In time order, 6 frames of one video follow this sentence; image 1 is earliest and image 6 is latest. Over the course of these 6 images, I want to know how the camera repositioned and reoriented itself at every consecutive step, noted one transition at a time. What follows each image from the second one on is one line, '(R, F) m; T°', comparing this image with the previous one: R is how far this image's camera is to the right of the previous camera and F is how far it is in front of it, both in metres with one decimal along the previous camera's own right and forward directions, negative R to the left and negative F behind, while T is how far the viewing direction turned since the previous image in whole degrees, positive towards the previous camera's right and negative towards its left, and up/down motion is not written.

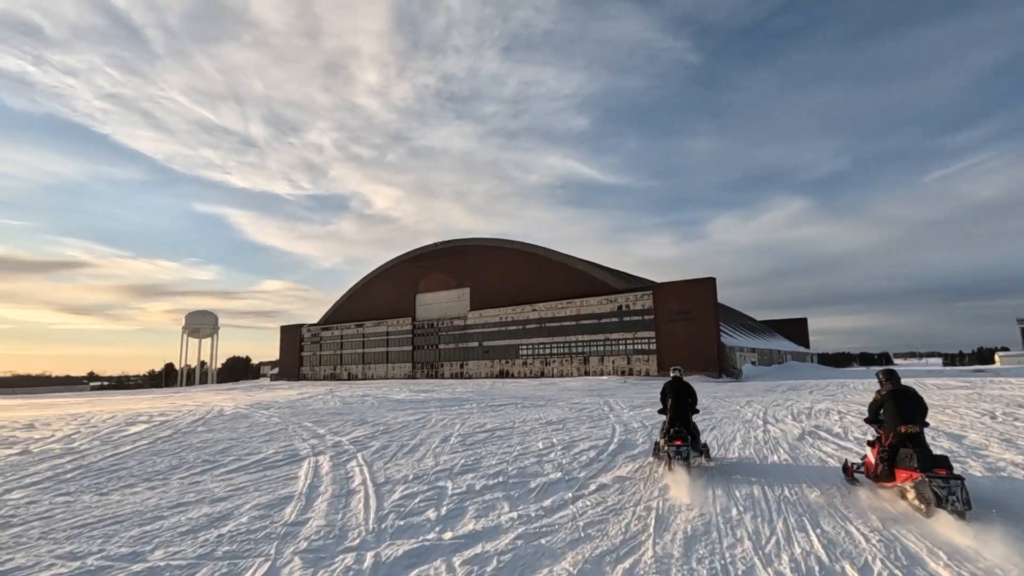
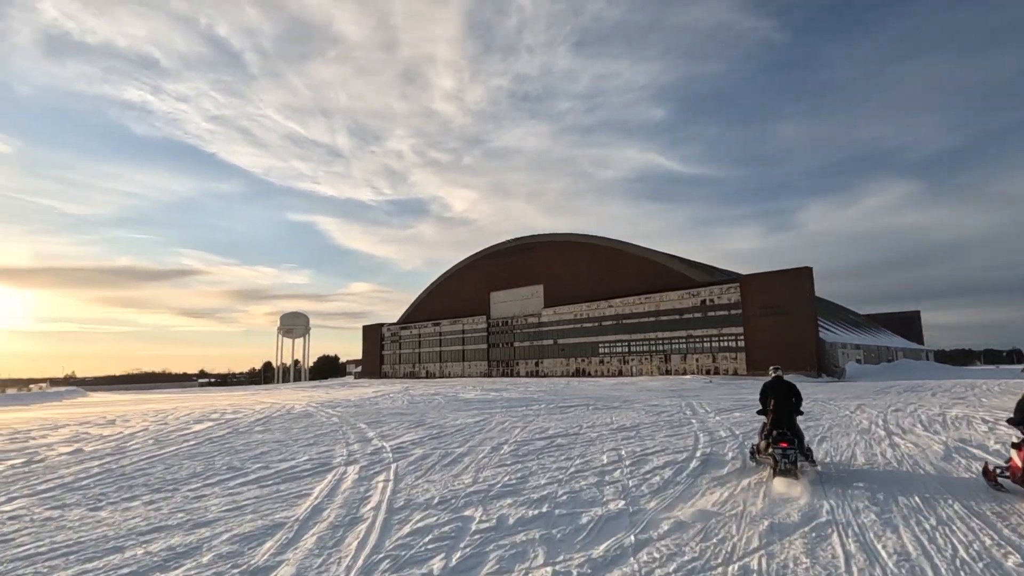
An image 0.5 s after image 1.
(+0.4, +1.6) m; -8°
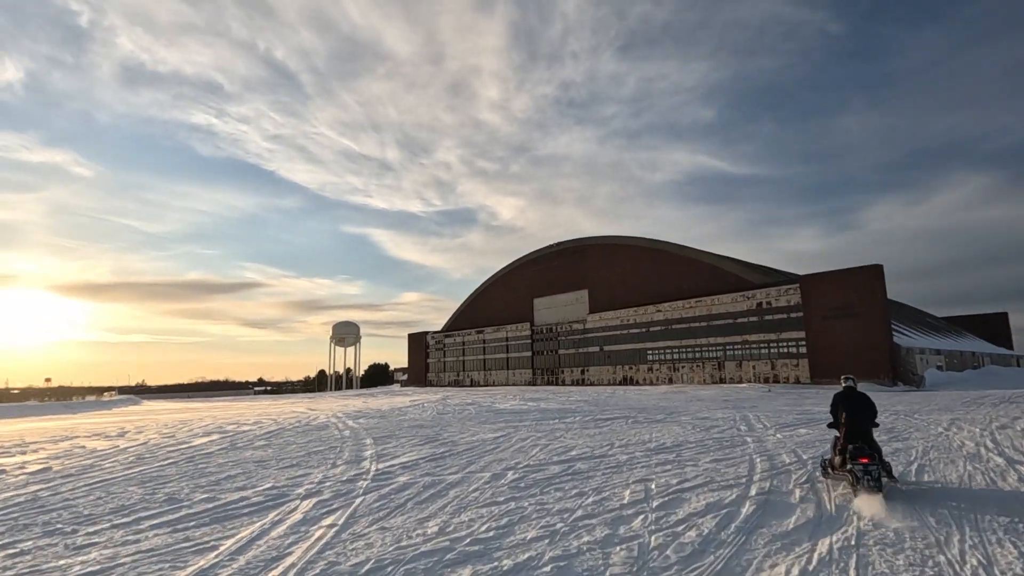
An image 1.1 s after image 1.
(+0.7, +1.9) m; -5°
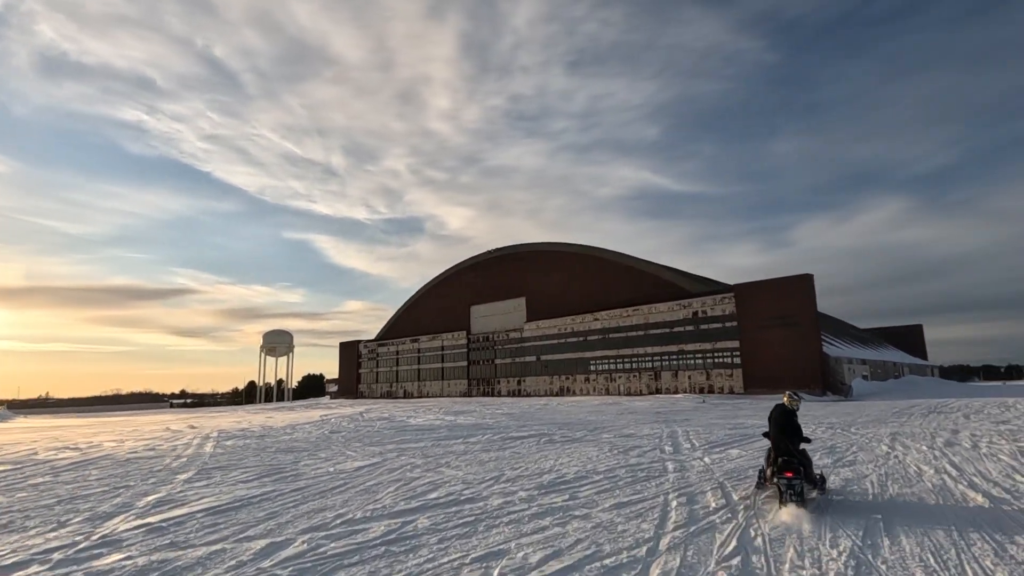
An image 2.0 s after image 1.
(+1.5, +2.7) m; +6°
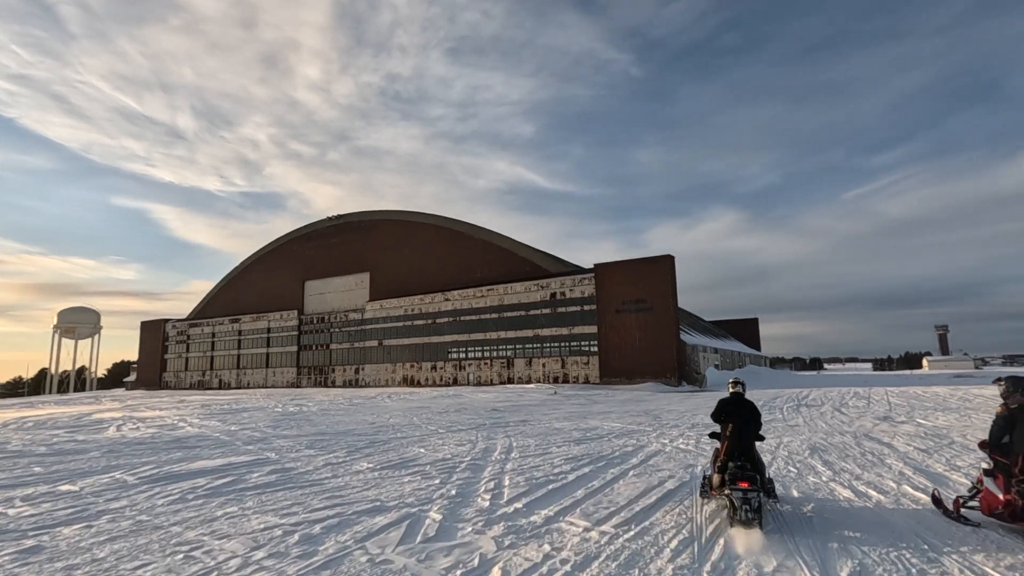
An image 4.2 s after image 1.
(+3.1, +7.3) m; +14°
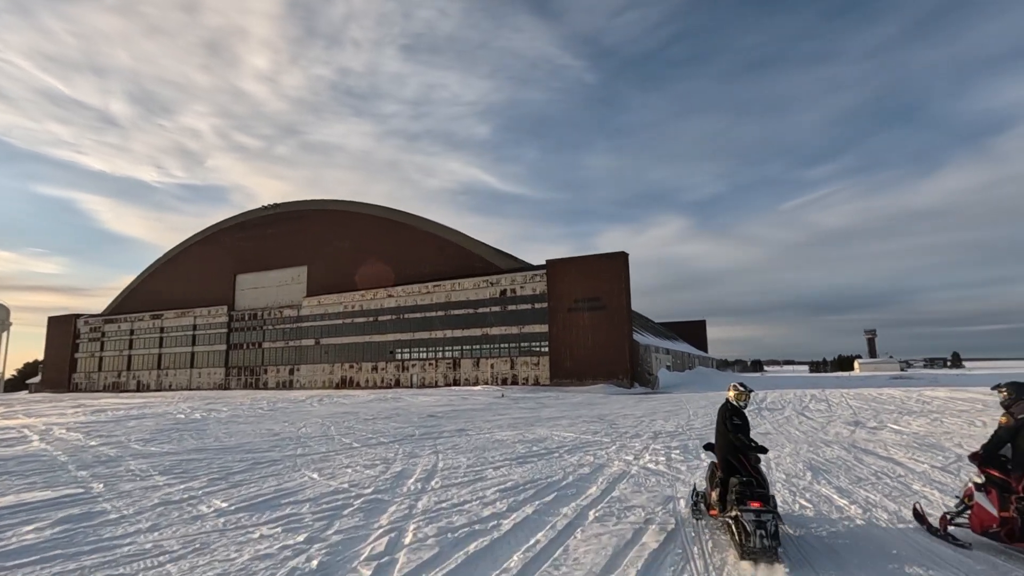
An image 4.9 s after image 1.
(+0.4, +2.5) m; +5°
